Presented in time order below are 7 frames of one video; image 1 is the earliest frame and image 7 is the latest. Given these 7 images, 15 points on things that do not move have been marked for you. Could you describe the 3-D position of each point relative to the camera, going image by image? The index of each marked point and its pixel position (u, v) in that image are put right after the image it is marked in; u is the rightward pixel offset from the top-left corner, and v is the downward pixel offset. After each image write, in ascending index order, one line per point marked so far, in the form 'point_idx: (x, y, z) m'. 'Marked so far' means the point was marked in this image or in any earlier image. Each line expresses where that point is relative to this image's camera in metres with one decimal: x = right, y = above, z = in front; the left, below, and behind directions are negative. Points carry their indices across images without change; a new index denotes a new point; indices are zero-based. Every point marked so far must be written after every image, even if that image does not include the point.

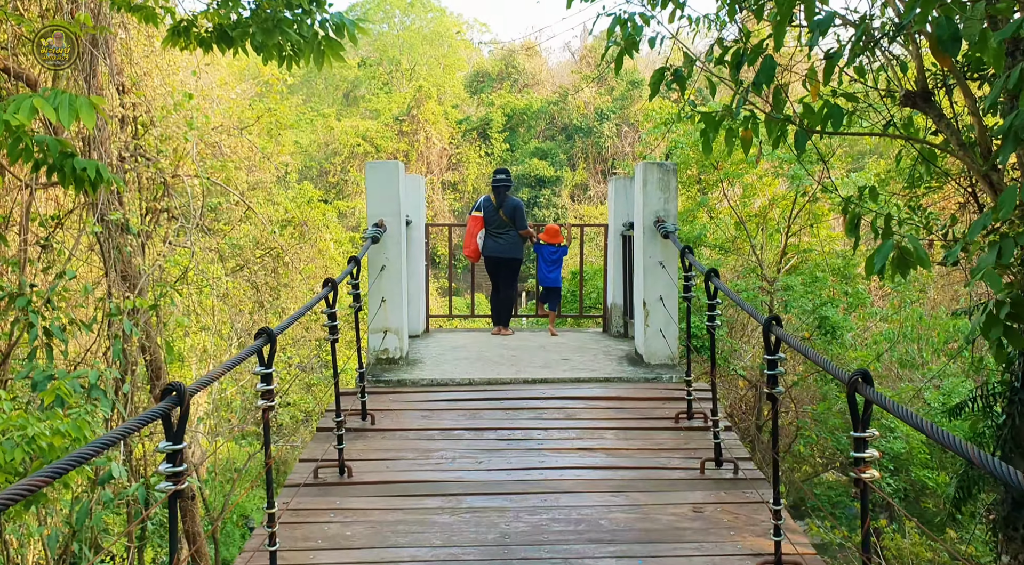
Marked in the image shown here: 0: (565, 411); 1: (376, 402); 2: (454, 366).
0: (+0.3, -0.7, +5.5) m
1: (-0.7, -0.7, +5.7) m
2: (-0.3, -0.5, +6.2) m
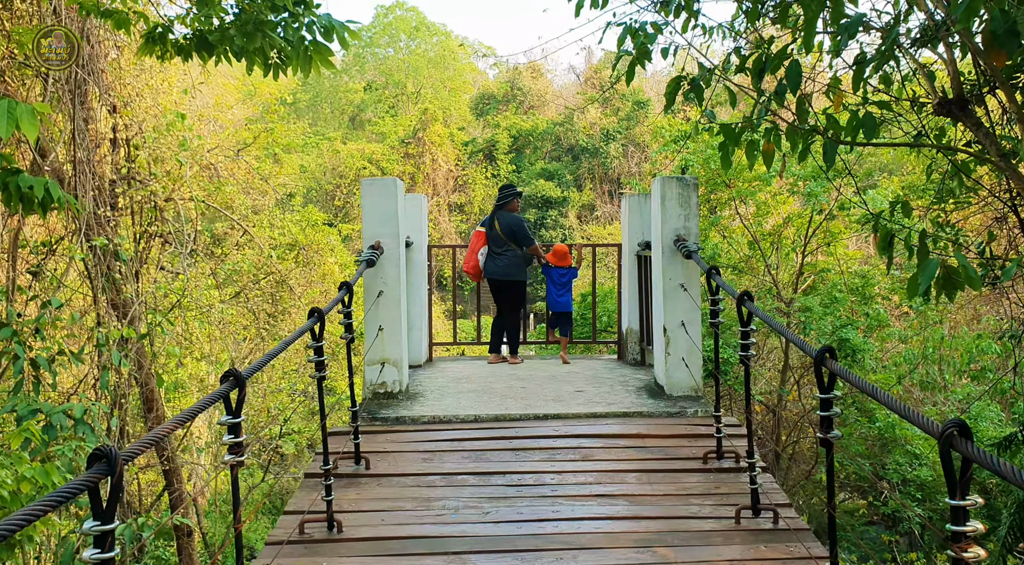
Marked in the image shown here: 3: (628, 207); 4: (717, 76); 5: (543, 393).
0: (+0.3, -0.8, +5.1) m
1: (-0.7, -0.8, +5.2) m
2: (-0.3, -0.6, +5.7) m
3: (+0.8, +0.5, +7.0) m
4: (+1.3, +1.3, +6.7) m
5: (+0.2, -0.6, +5.9) m
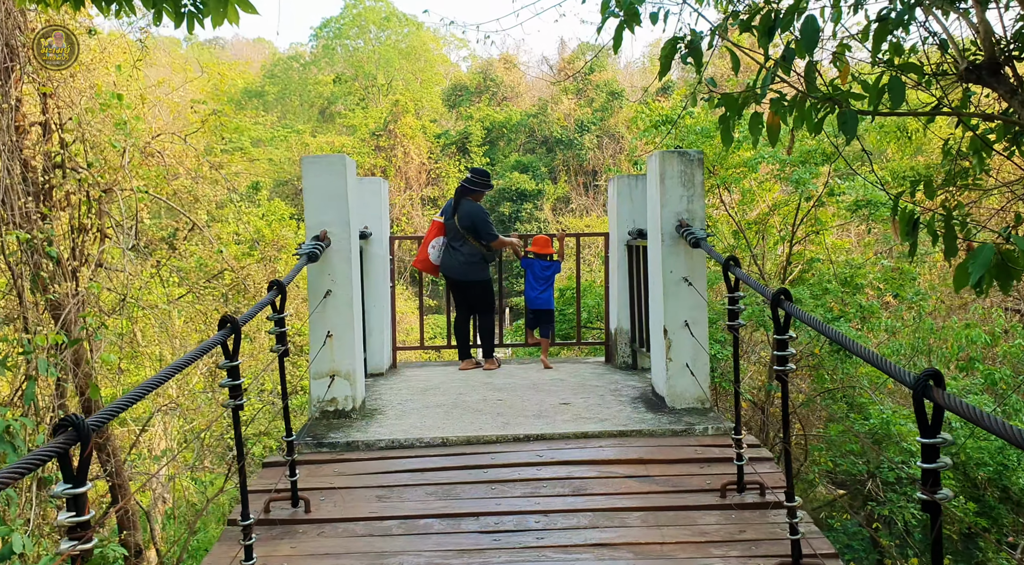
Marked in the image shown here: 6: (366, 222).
0: (+0.2, -0.8, +4.2) m
1: (-0.8, -0.8, +4.3) m
2: (-0.4, -0.6, +4.9) m
3: (+0.6, +0.5, +6.1) m
4: (+1.1, +1.3, +5.8) m
5: (0.0, -0.6, +5.0) m
6: (-0.8, +0.3, +6.0) m
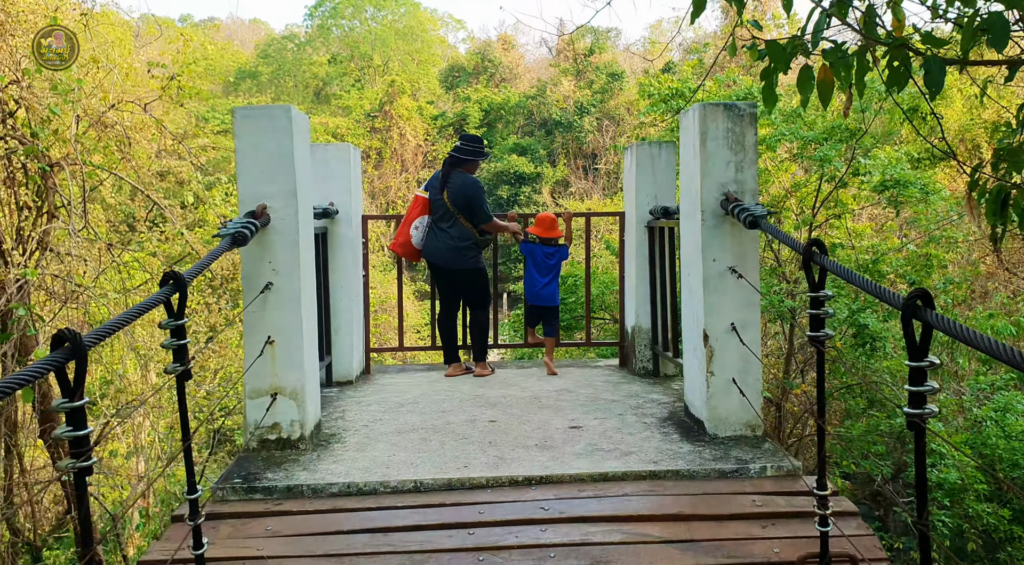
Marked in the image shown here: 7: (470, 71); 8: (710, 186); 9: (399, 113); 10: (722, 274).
0: (+0.2, -0.8, +3.2) m
1: (-0.8, -0.7, +3.3) m
2: (-0.4, -0.6, +3.8) m
3: (+0.6, +0.5, +5.1) m
4: (+1.1, +1.4, +4.8) m
5: (0.0, -0.5, +4.0) m
6: (-0.8, +0.4, +5.0) m
7: (-0.7, +3.6, +18.4) m
8: (+0.7, +0.3, +3.8) m
9: (-1.9, +2.8, +17.3) m
10: (+0.7, 0.0, +3.8) m
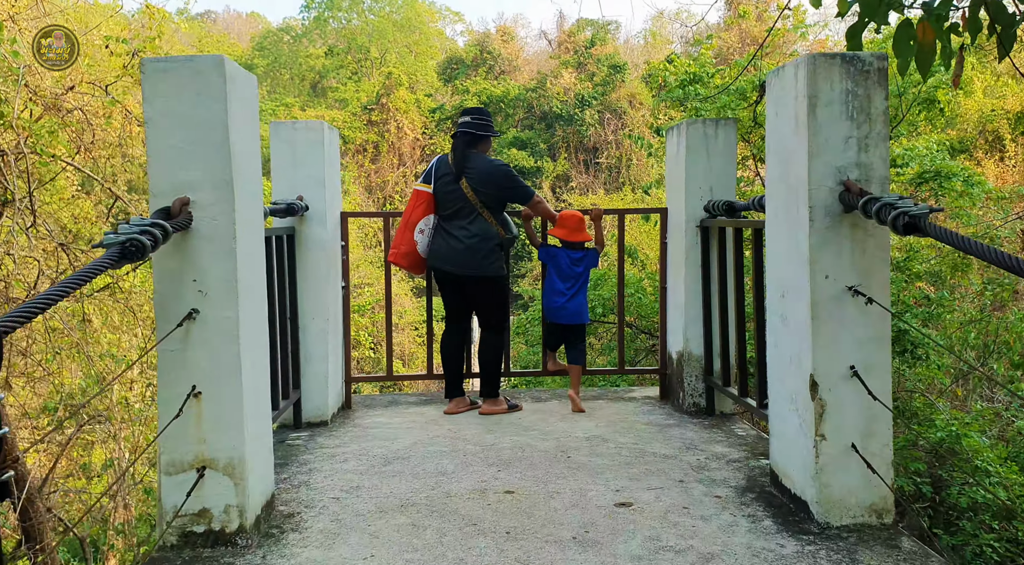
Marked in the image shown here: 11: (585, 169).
0: (+0.3, -0.8, +2.1) m
1: (-0.7, -0.8, +2.2) m
2: (-0.4, -0.6, +2.8) m
3: (+0.7, +0.5, +4.0) m
4: (+1.2, +1.3, +3.7) m
5: (+0.1, -0.6, +2.9) m
6: (-0.8, +0.3, +3.9) m
7: (-0.7, +3.7, +17.3) m
8: (+0.8, +0.3, +2.7) m
9: (-1.8, +2.8, +16.3) m
10: (+0.8, 0.0, +2.7) m
11: (+1.2, +1.8, +16.0) m
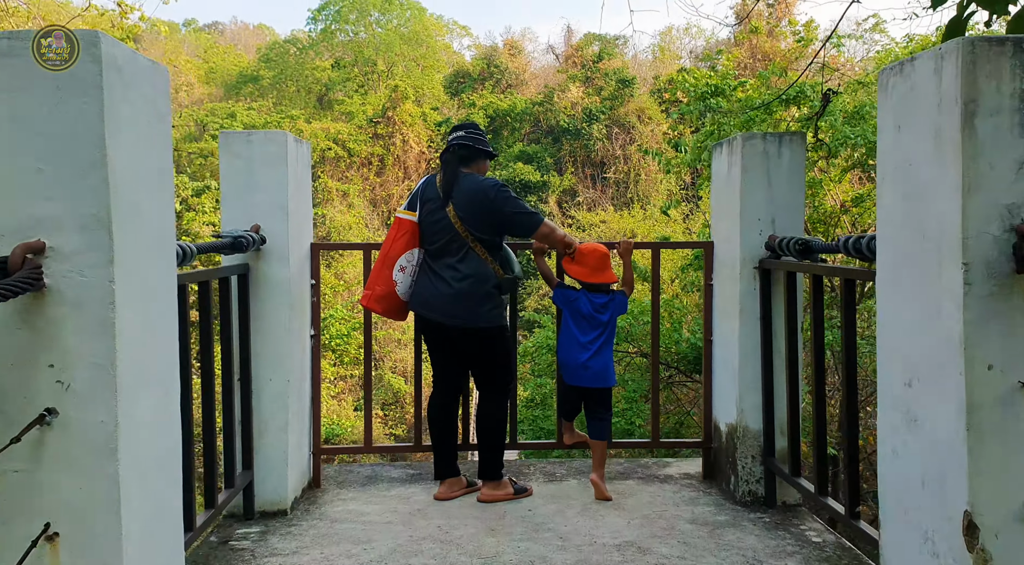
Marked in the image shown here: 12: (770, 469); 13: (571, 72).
0: (+0.3, -1.0, +1.3) m
1: (-0.7, -0.9, +1.4) m
2: (-0.3, -0.8, +1.9) m
3: (+0.7, +0.3, +3.2) m
4: (+1.2, +1.2, +2.9) m
5: (+0.1, -0.8, +2.1) m
6: (-0.7, +0.2, +3.1) m
7: (-0.6, +3.3, +16.5) m
8: (+0.8, +0.1, +1.9) m
9: (-1.7, +2.5, +15.5) m
10: (+0.8, -0.2, +1.9) m
11: (+1.3, +1.4, +15.2) m
12: (+0.8, -0.6, +3.1) m
13: (+0.8, +2.8, +14.2) m
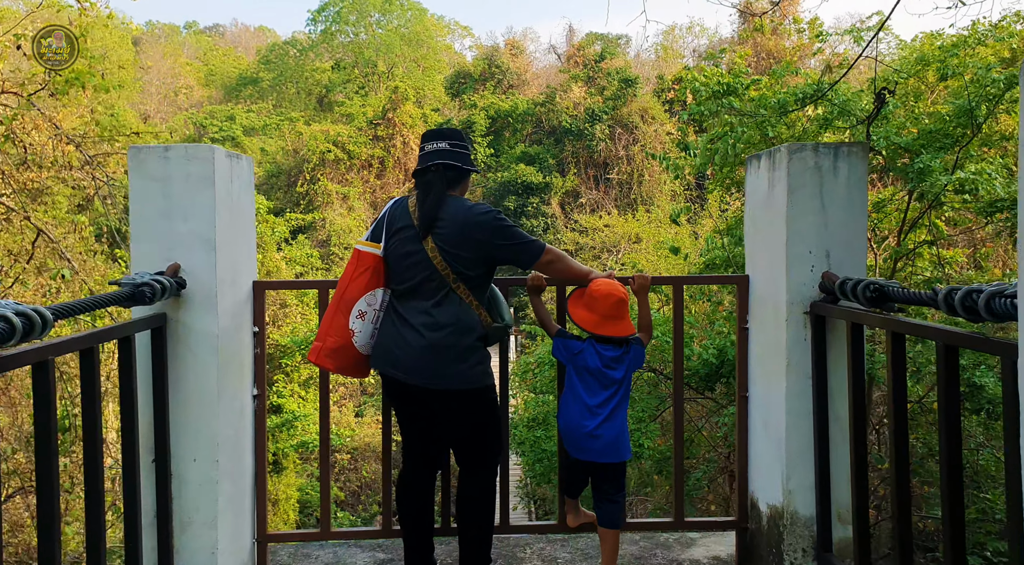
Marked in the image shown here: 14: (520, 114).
0: (+0.3, -1.1, +0.6) m
1: (-0.8, -1.1, +0.8) m
2: (-0.4, -0.9, +1.3) m
3: (+0.7, +0.2, +2.5) m
4: (+1.2, +1.0, +2.2) m
5: (+0.1, -0.9, +1.5) m
6: (-0.8, +0.1, +2.4) m
7: (-0.6, +3.2, +15.9) m
8: (+0.8, 0.0, +1.2) m
9: (-1.7, +2.3, +14.8) m
10: (+0.8, -0.3, +1.2) m
11: (+1.3, +1.3, +14.6) m
12: (+0.8, -0.7, +2.5) m
13: (+0.8, +2.7, +13.6) m
14: (+0.2, +2.6, +15.7) m
